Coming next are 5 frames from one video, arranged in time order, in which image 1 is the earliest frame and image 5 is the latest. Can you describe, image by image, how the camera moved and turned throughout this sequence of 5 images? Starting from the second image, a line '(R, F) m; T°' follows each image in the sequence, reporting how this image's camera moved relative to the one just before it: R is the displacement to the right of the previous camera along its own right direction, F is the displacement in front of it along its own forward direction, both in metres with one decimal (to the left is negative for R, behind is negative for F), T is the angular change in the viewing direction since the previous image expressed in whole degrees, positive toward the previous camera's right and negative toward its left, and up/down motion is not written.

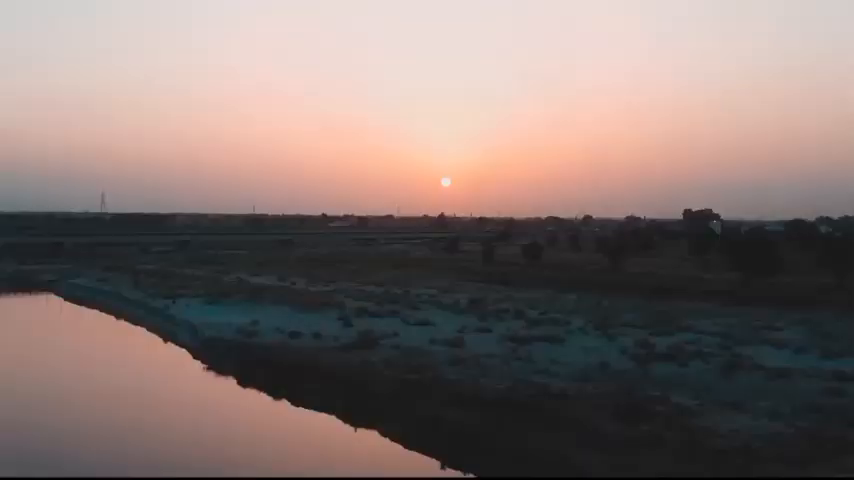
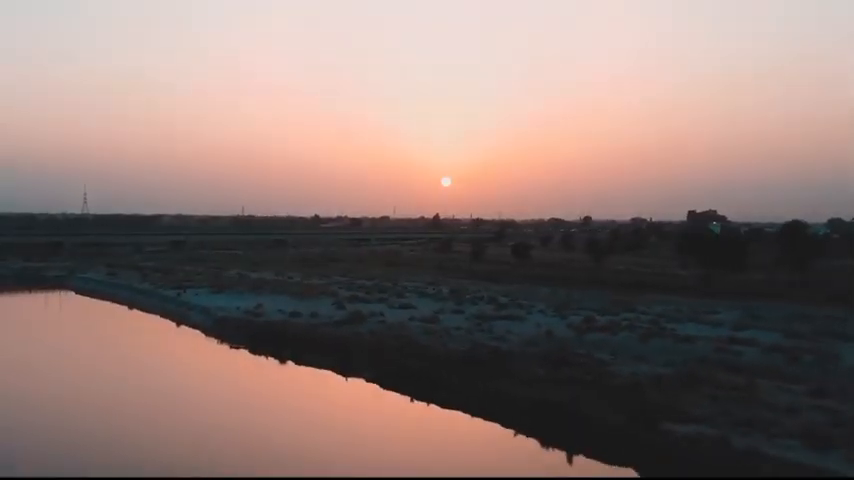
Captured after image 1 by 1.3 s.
(+0.6, -5.9) m; 0°
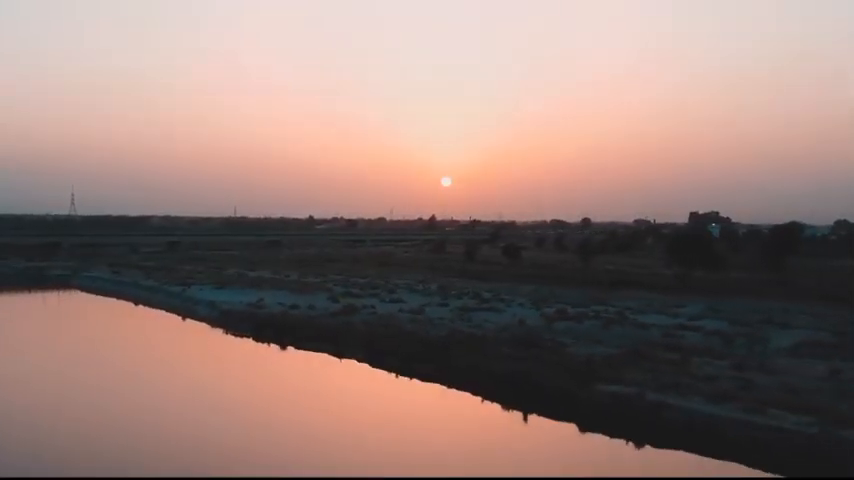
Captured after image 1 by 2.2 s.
(+0.3, -3.9) m; 0°
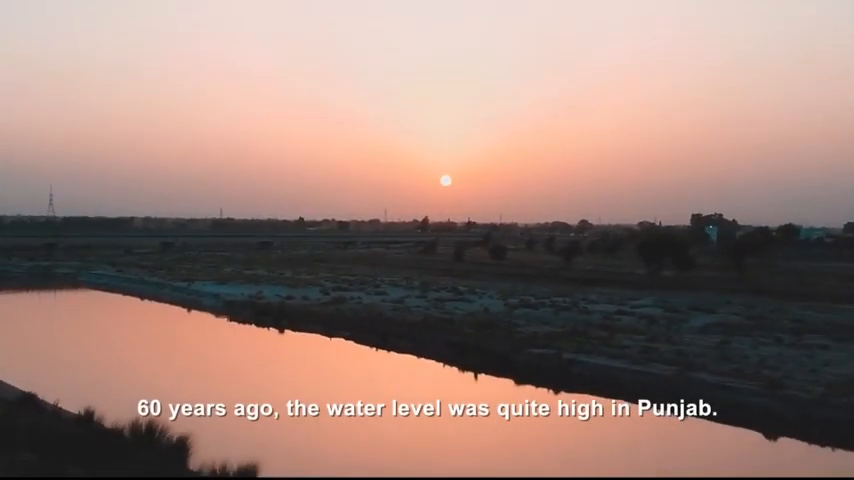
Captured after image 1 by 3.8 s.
(+0.6, -5.9) m; +1°
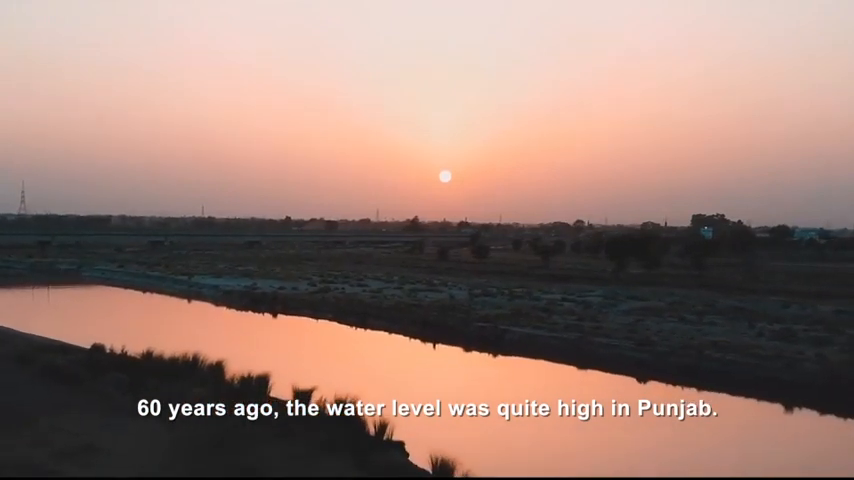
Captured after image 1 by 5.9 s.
(+0.8, -6.7) m; +1°
